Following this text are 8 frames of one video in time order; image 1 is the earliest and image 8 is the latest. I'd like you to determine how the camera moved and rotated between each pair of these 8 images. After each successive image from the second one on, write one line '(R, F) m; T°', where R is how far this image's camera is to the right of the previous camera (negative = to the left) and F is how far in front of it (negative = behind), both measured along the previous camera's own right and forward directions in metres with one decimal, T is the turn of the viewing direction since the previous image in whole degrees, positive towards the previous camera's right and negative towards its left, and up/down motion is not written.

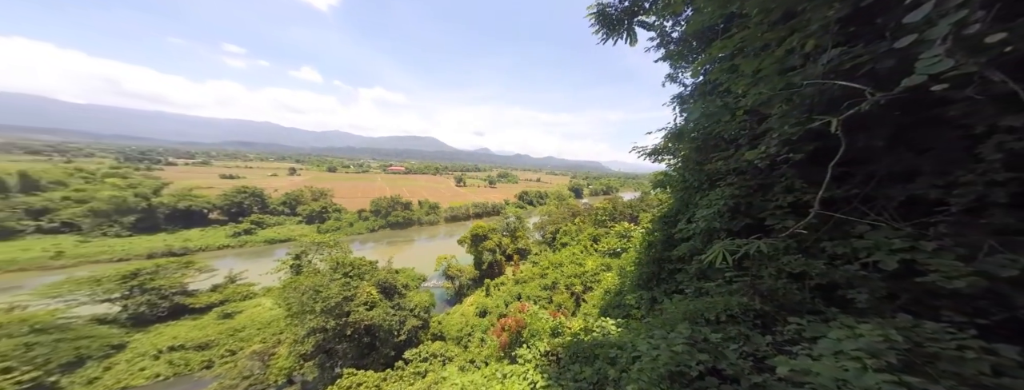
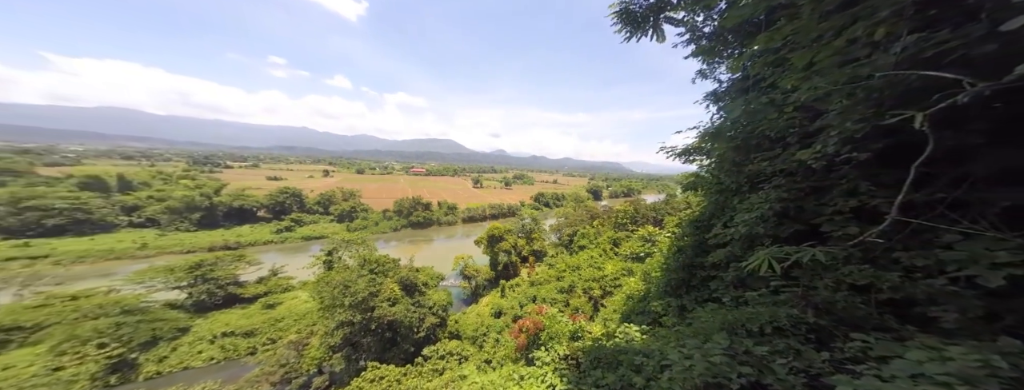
(+0.4, -0.1) m; -5°
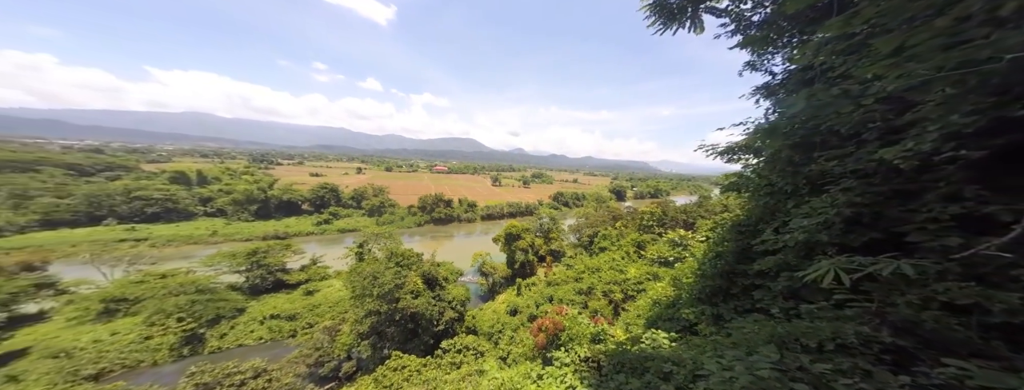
(+0.5, 0.0) m; -7°
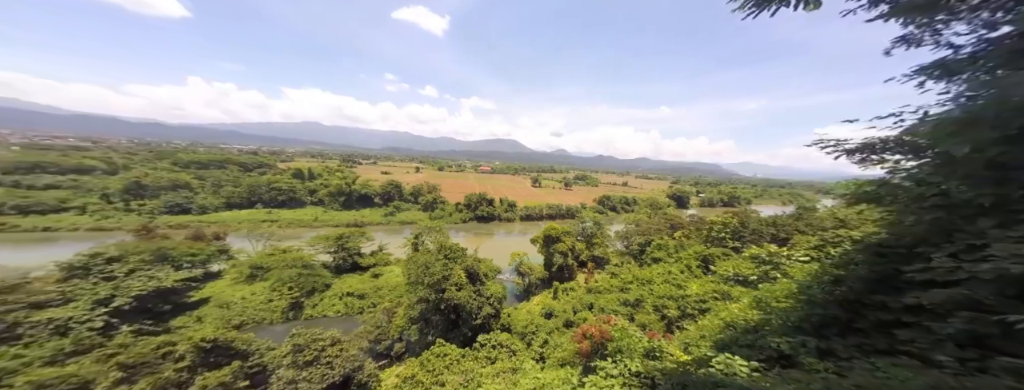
(+1.0, +0.1) m; -14°
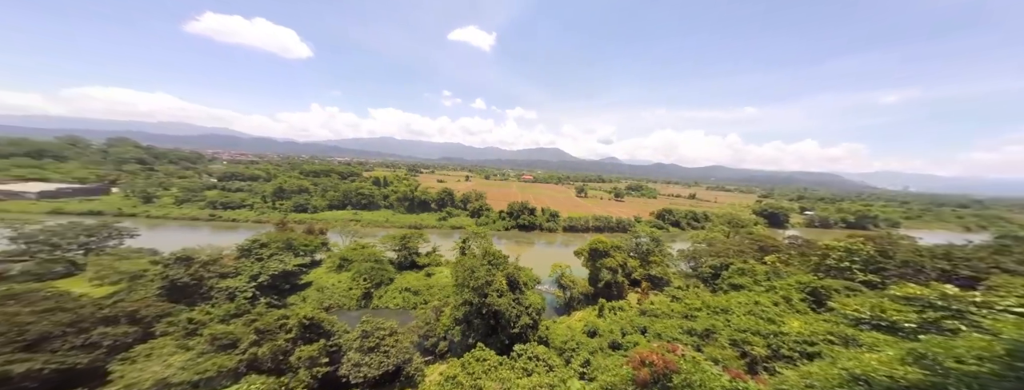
(+0.8, +0.1) m; -12°
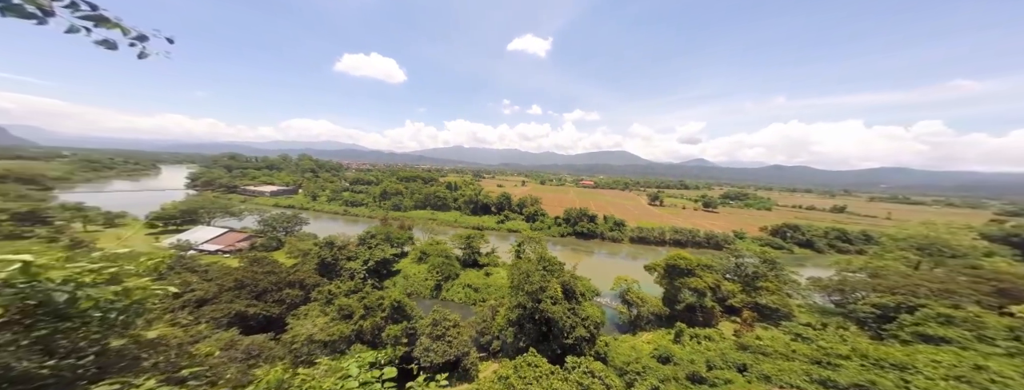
(+1.0, +0.1) m; -16°
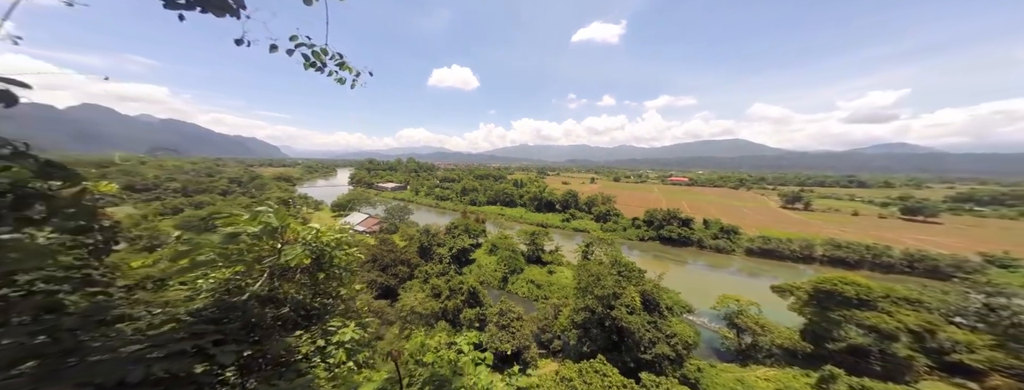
(+1.7, +0.3) m; -23°
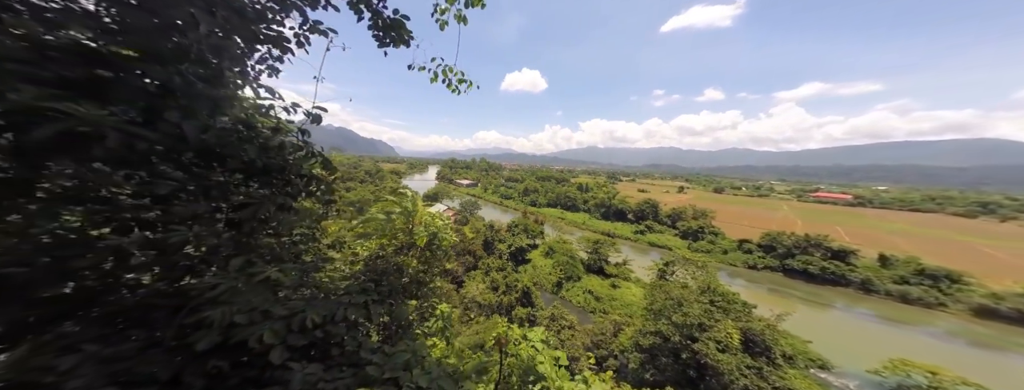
(+1.3, +0.2) m; -22°
